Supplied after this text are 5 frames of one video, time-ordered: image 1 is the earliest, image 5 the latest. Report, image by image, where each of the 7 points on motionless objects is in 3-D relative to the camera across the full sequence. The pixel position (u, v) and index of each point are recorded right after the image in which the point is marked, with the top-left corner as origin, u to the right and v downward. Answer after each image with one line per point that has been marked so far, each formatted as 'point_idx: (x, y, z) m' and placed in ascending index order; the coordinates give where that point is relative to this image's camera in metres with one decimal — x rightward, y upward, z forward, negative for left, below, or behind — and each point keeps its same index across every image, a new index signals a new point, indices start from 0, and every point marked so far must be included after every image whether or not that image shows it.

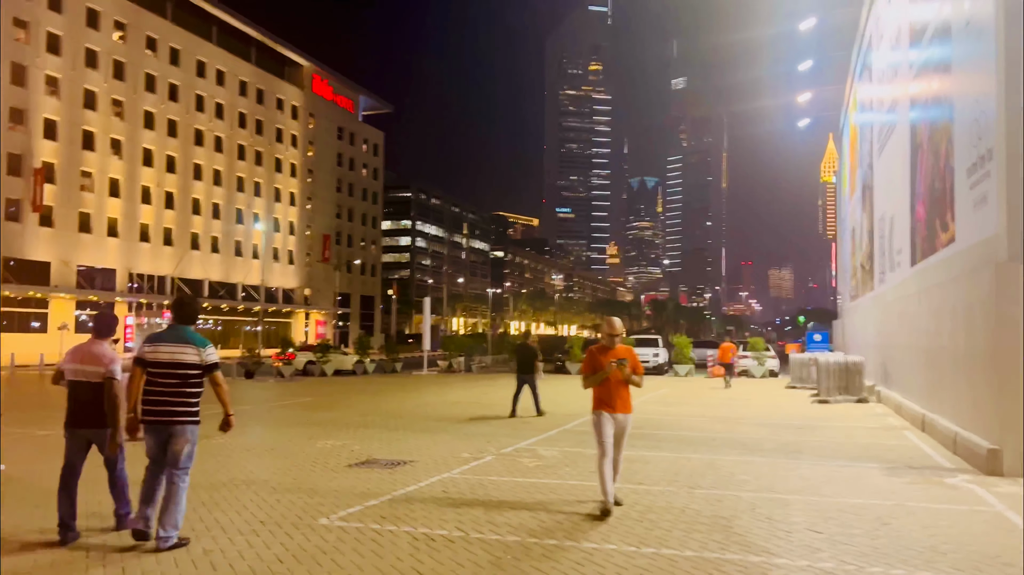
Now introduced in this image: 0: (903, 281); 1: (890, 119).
0: (+7.9, +0.1, +15.9) m
1: (+9.4, +4.1, +19.4) m
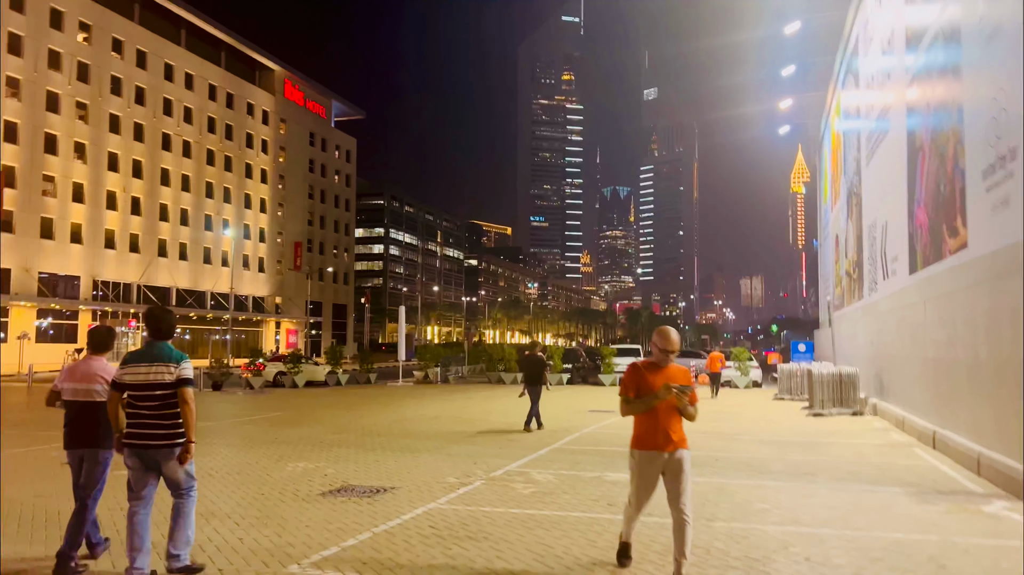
0: (+7.6, 0.0, +15.3) m
1: (+8.9, +3.9, +19.0) m
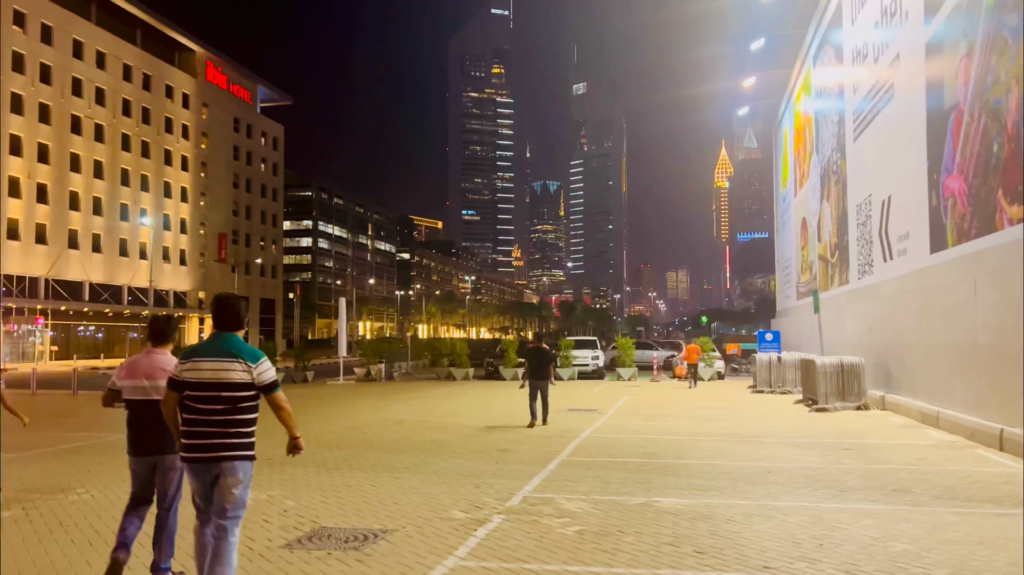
0: (+7.2, +0.3, +13.9) m
1: (+8.1, +4.3, +17.6) m
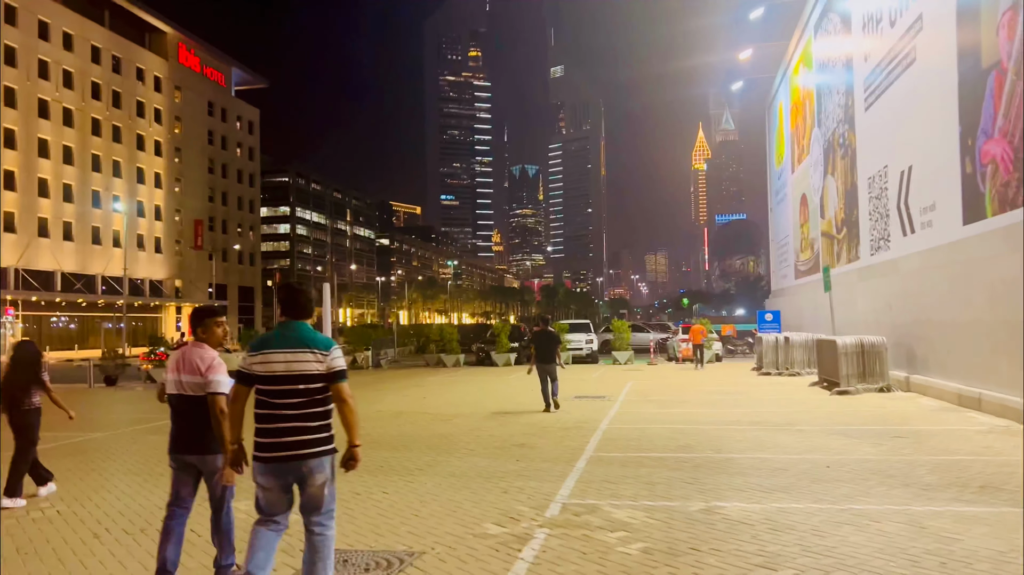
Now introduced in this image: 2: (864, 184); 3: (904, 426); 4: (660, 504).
0: (+7.3, +0.7, +13.1) m
1: (+8.1, +4.8, +16.8) m
2: (+8.2, +2.5, +18.2) m
3: (+5.0, -1.7, +9.9) m
4: (+1.1, -1.7, +6.0) m
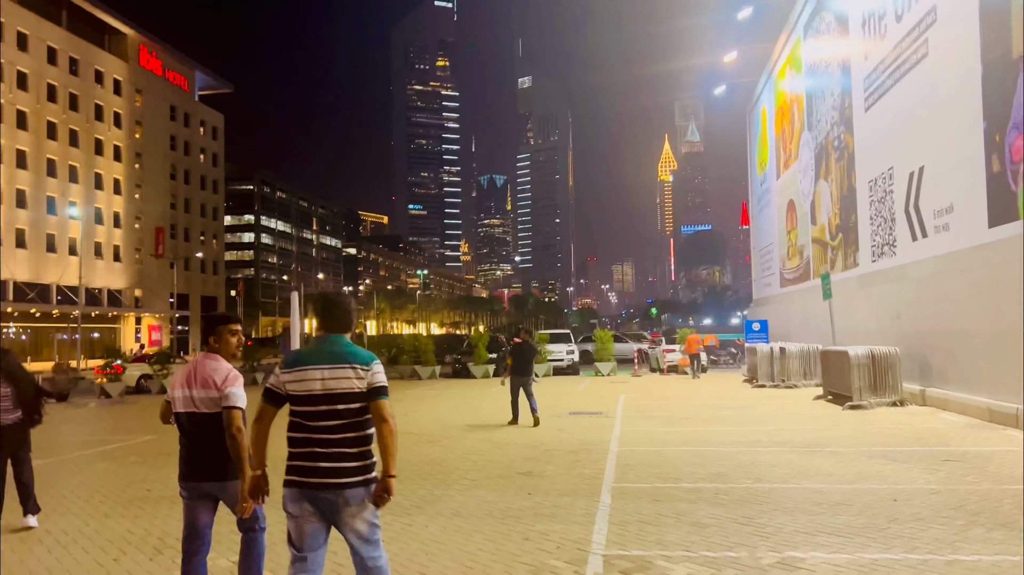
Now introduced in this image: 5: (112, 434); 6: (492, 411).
0: (+7.1, +0.6, +12.3) m
1: (+7.8, +4.7, +16.0) m
2: (+7.9, +2.3, +17.4) m
3: (+5.0, -1.8, +9.0) m
4: (+1.3, -1.7, +4.9) m
5: (-6.9, -2.5, +13.2) m
6: (-0.4, -2.3, +14.1) m
